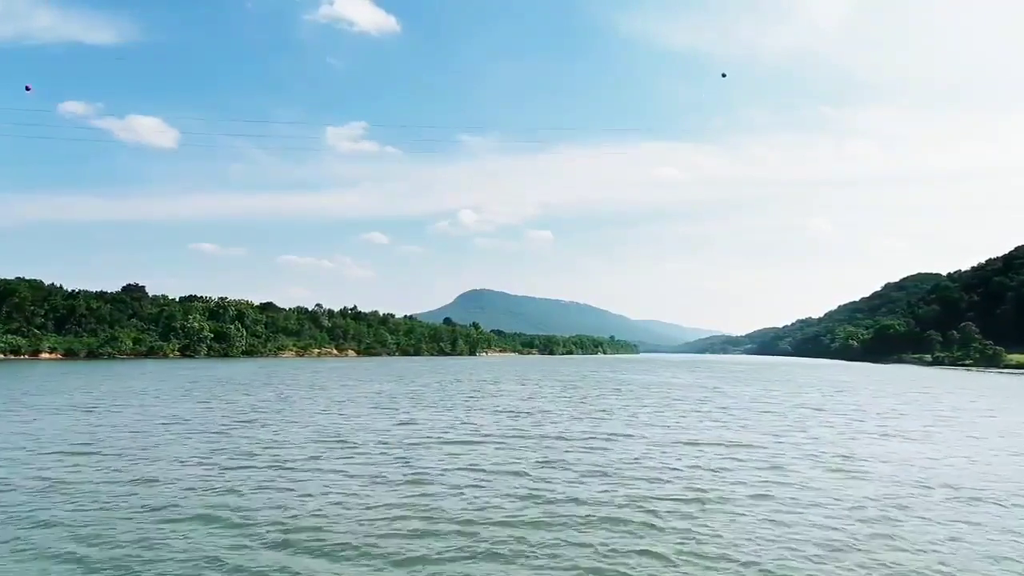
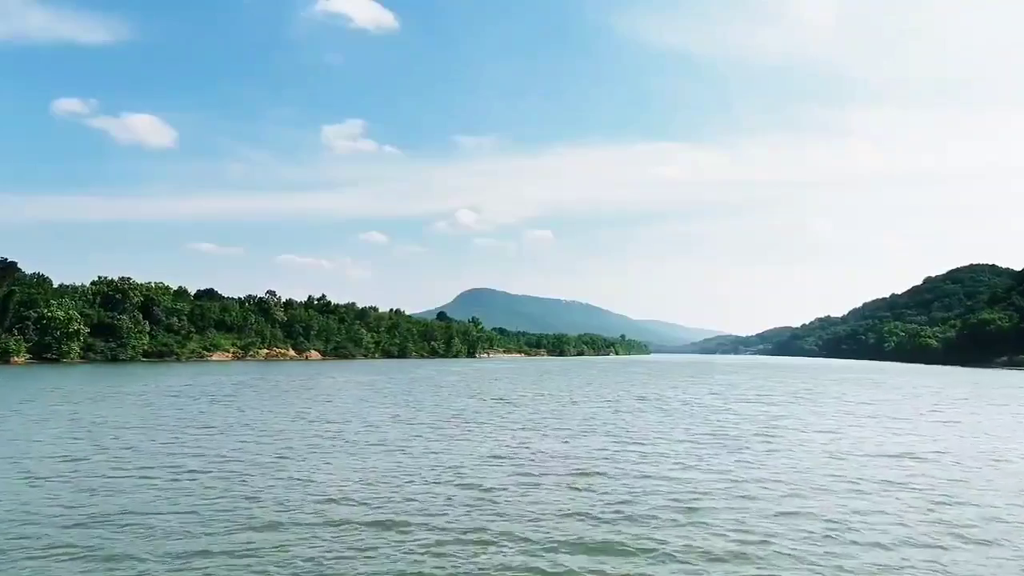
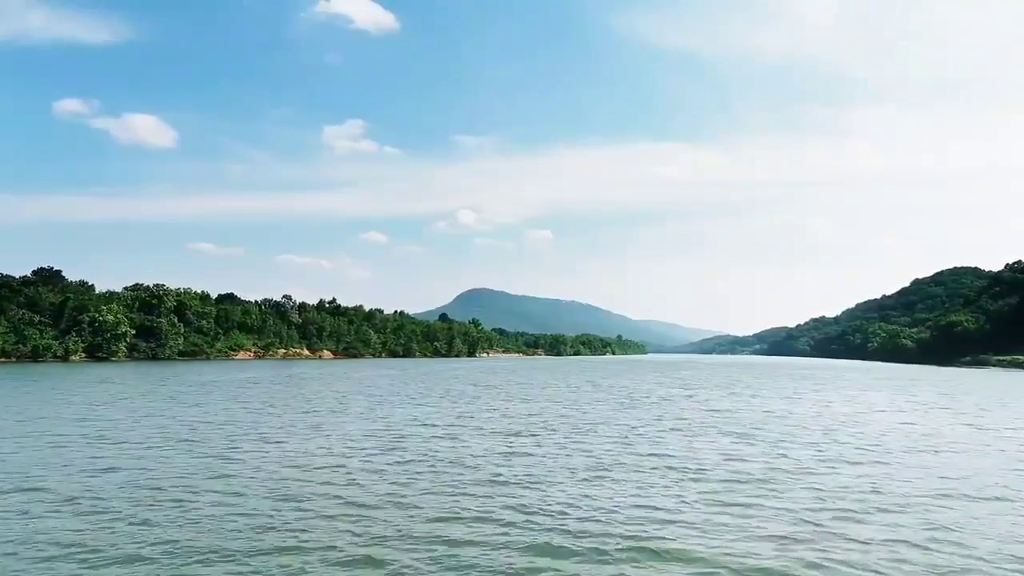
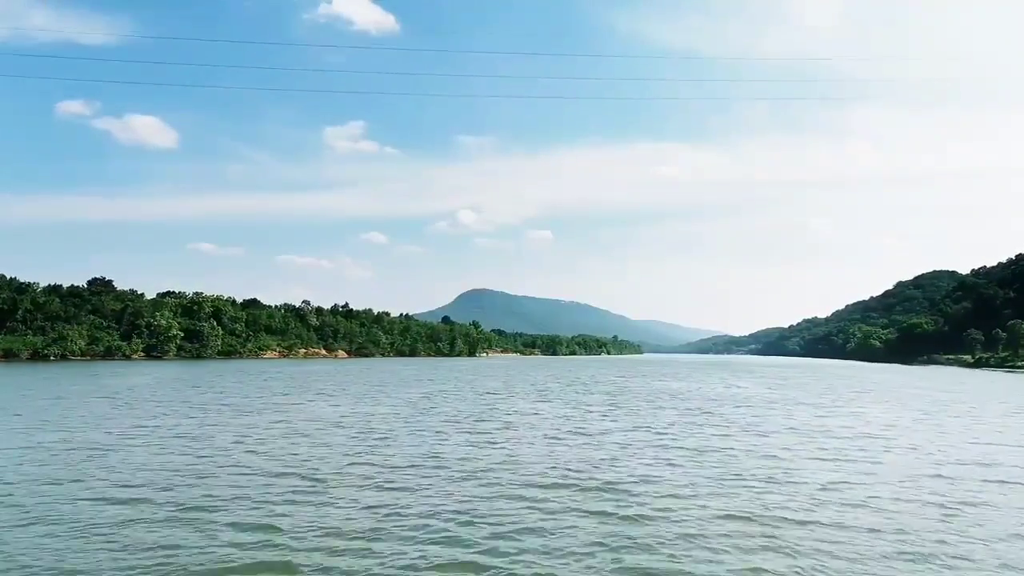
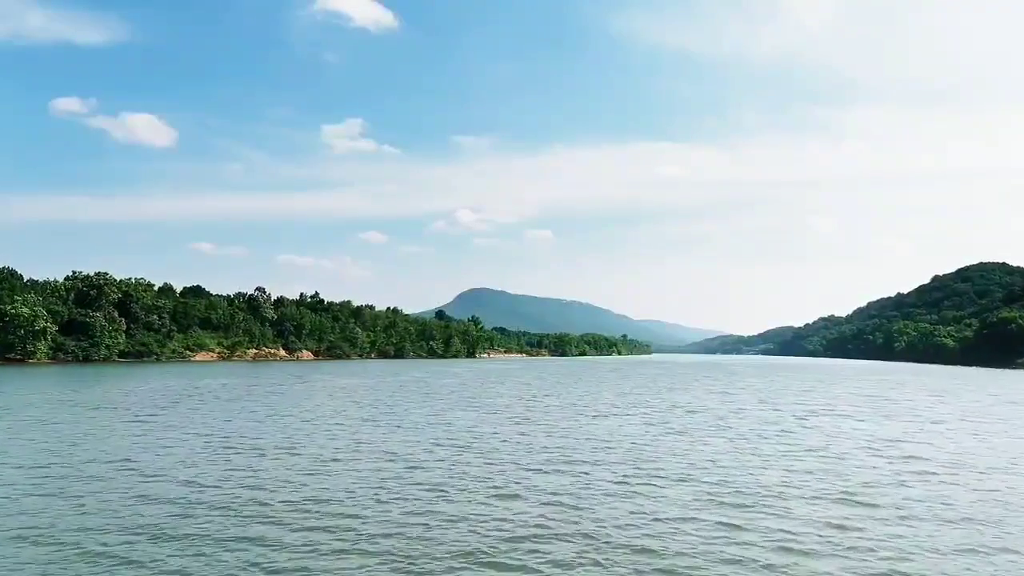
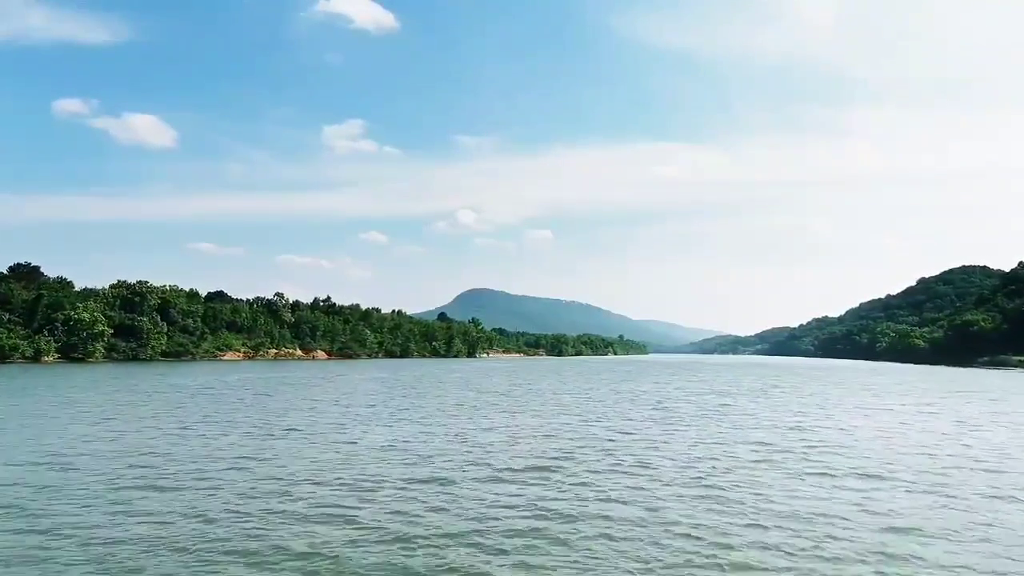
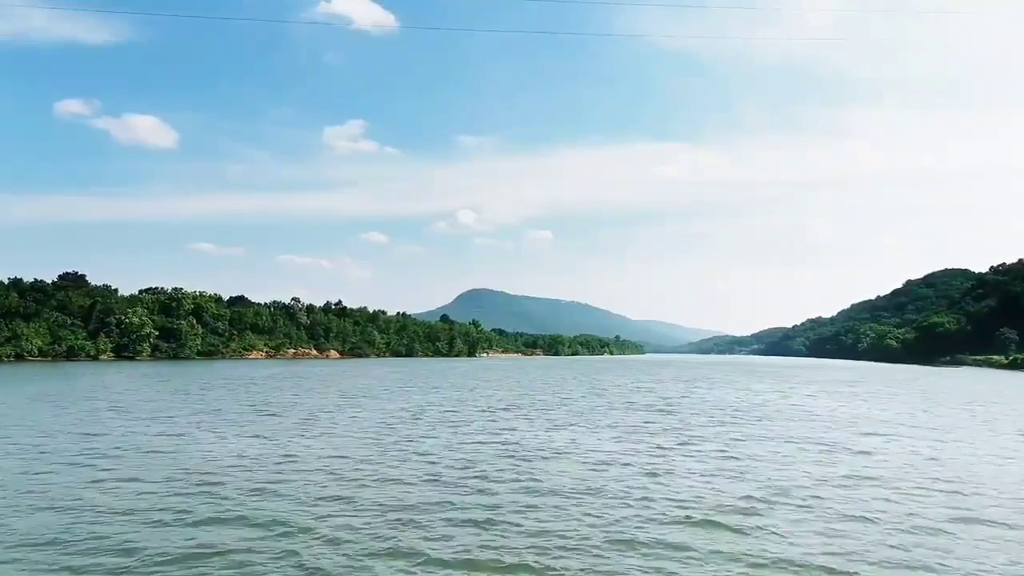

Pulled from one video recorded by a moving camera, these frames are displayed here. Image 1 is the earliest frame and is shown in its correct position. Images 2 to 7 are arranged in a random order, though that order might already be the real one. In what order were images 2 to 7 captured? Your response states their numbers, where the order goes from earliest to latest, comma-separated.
4, 7, 3, 6, 2, 5
